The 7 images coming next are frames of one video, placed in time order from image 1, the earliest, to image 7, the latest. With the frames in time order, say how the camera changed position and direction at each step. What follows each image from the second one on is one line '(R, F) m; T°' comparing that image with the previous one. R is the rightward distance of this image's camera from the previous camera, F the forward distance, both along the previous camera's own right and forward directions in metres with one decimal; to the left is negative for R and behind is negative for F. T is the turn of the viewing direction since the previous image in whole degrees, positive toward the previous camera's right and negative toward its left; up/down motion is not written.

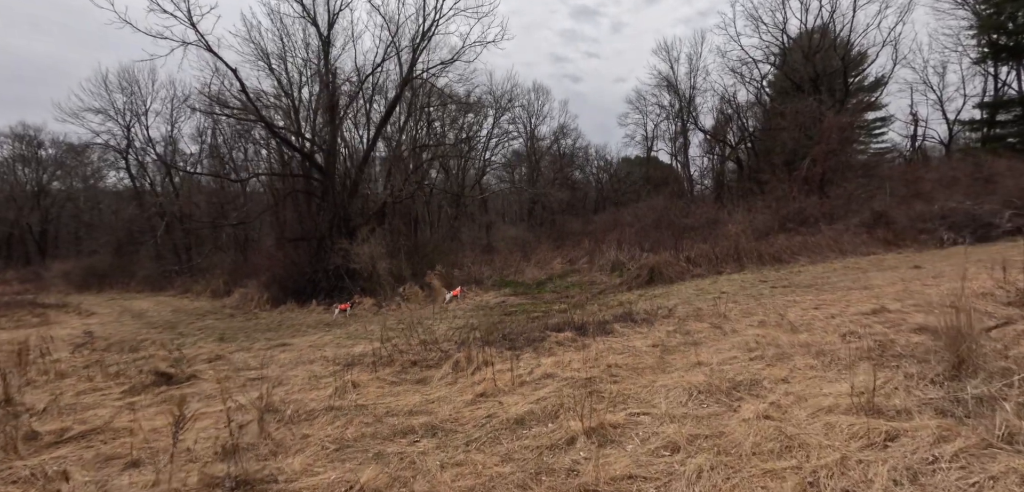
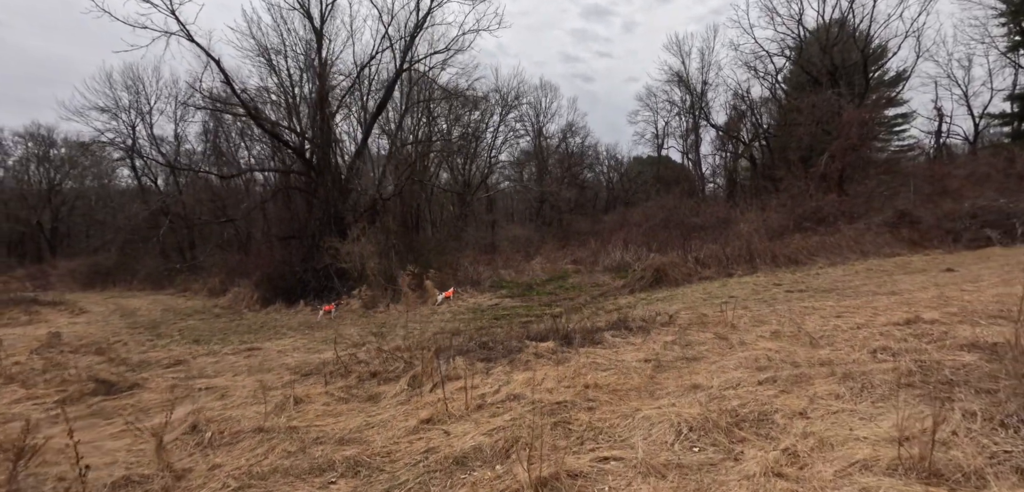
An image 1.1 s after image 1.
(+0.4, +0.9) m; -1°
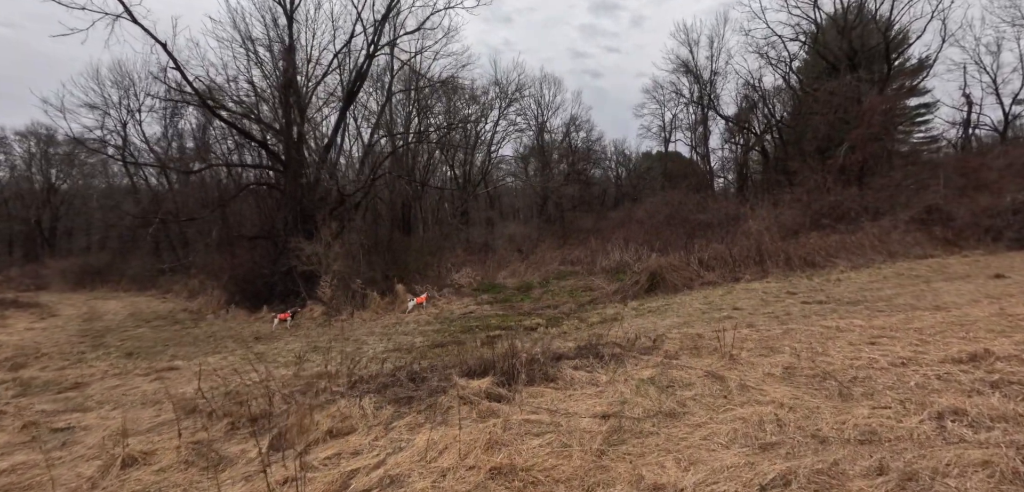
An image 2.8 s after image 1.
(+0.7, +1.6) m; -1°
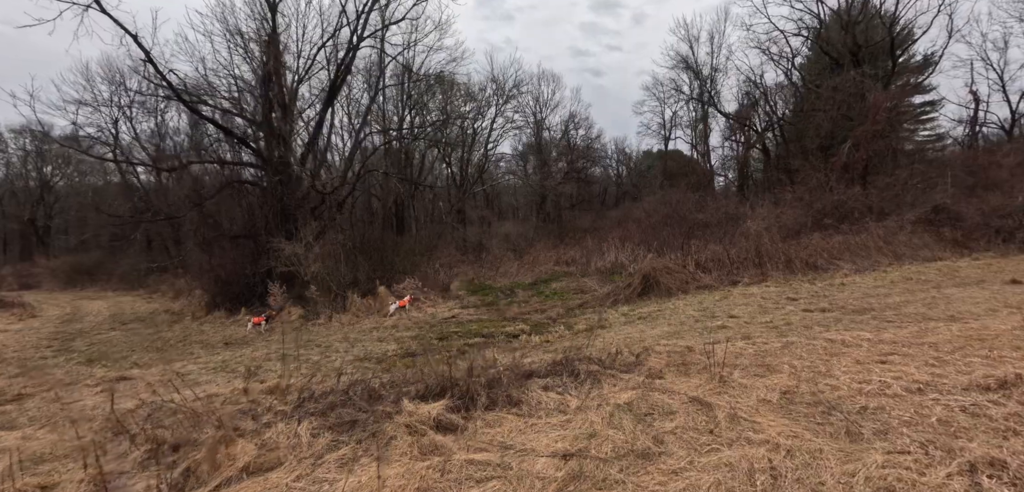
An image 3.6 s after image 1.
(+0.3, +0.6) m; 0°
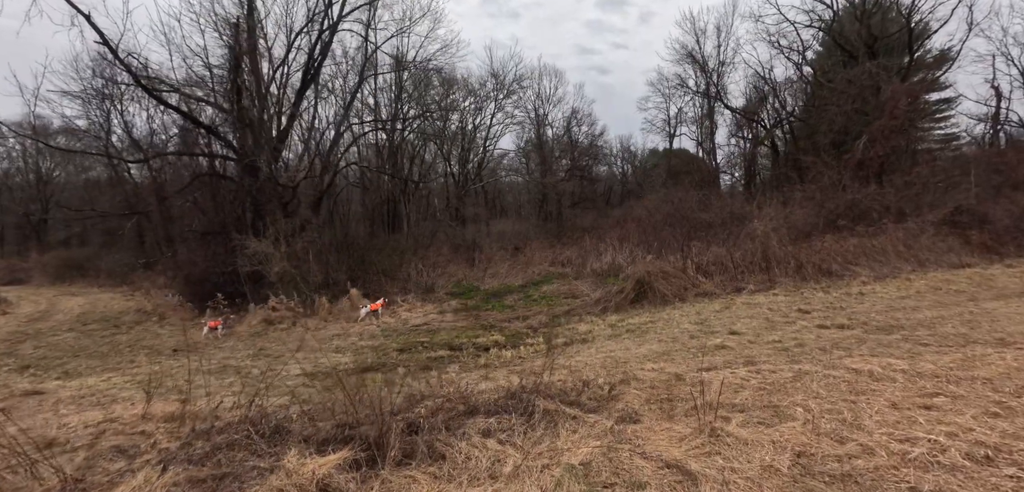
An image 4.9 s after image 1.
(+0.4, +1.1) m; -1°
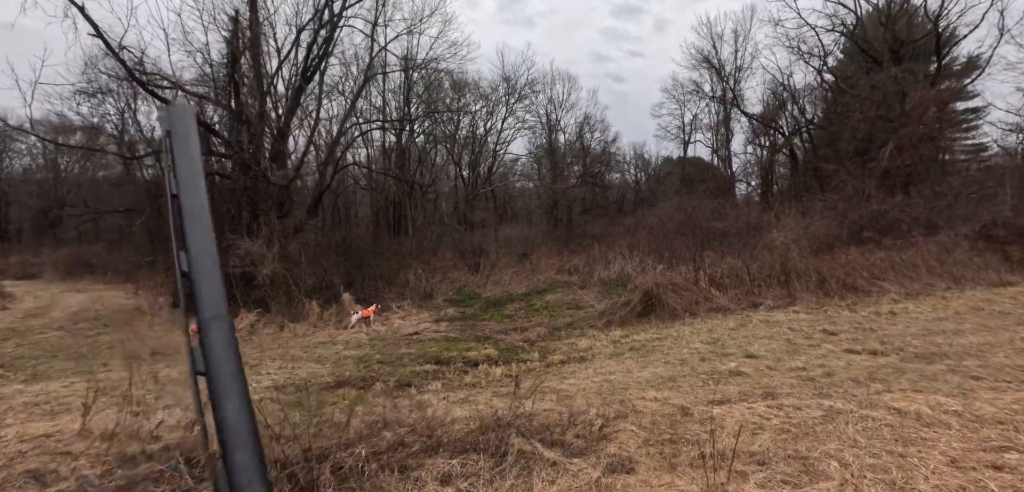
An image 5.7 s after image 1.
(+0.2, +0.7) m; -1°
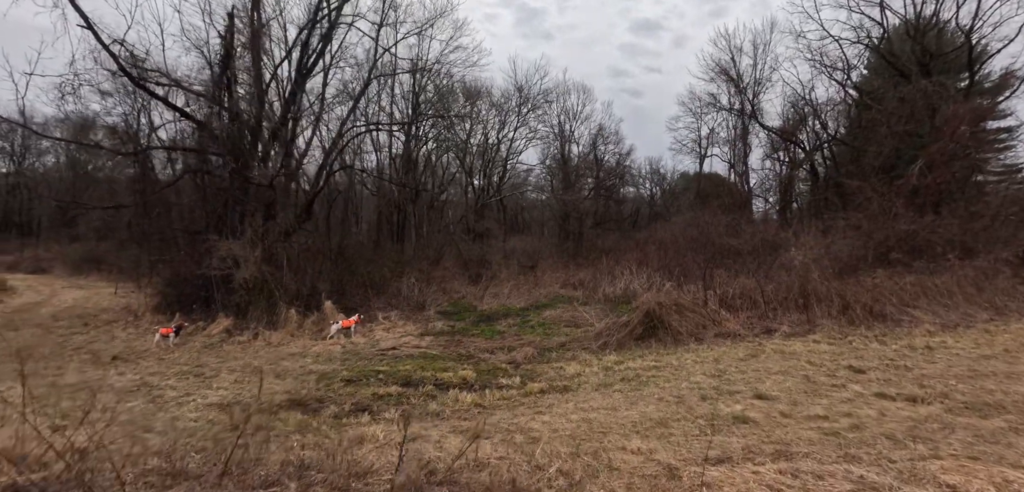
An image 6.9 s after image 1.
(+0.3, +0.8) m; -1°
